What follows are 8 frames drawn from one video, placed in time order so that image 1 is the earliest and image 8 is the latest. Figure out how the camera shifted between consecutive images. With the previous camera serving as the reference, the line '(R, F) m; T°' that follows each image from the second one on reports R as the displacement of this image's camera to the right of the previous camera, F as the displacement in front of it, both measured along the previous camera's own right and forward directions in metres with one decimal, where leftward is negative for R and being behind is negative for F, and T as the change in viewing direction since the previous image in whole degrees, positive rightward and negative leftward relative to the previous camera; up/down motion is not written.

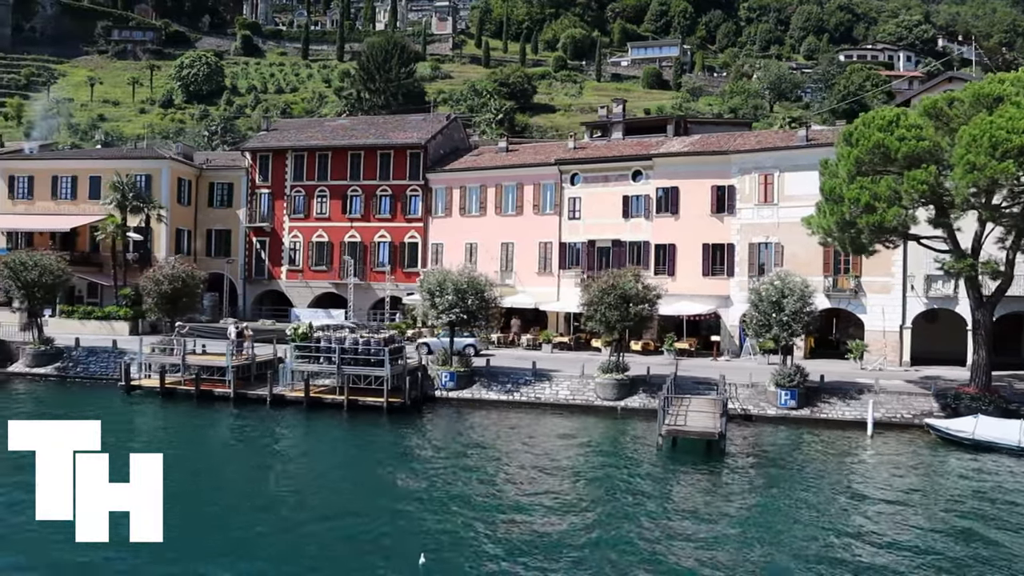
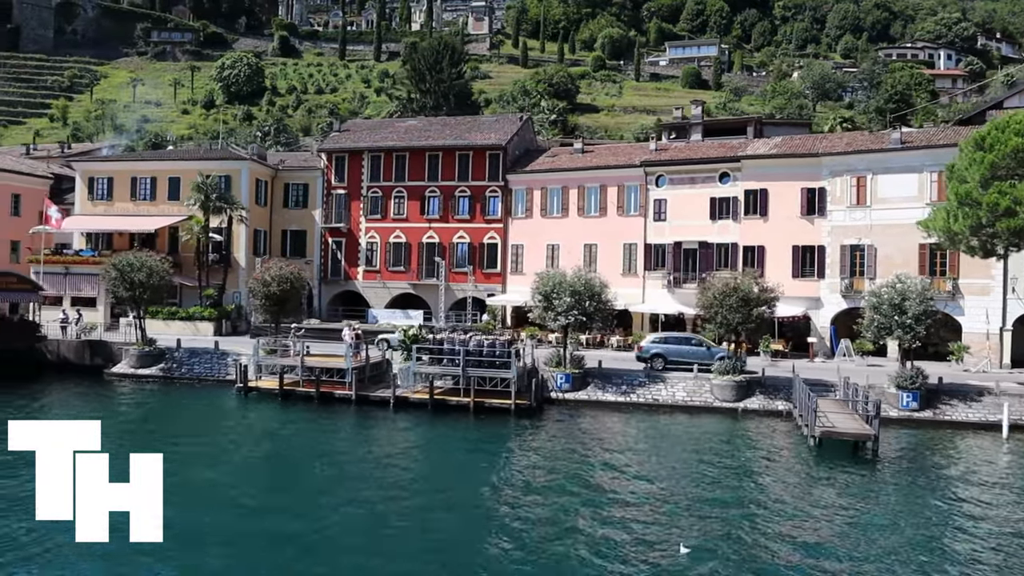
(-4.0, -0.2) m; -1°
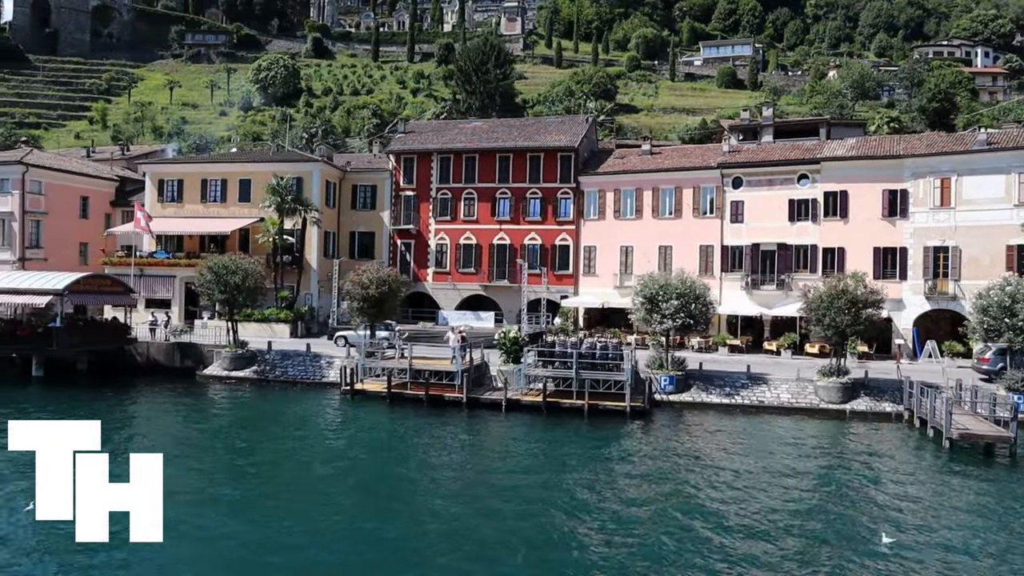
(-3.6, -0.2) m; -1°
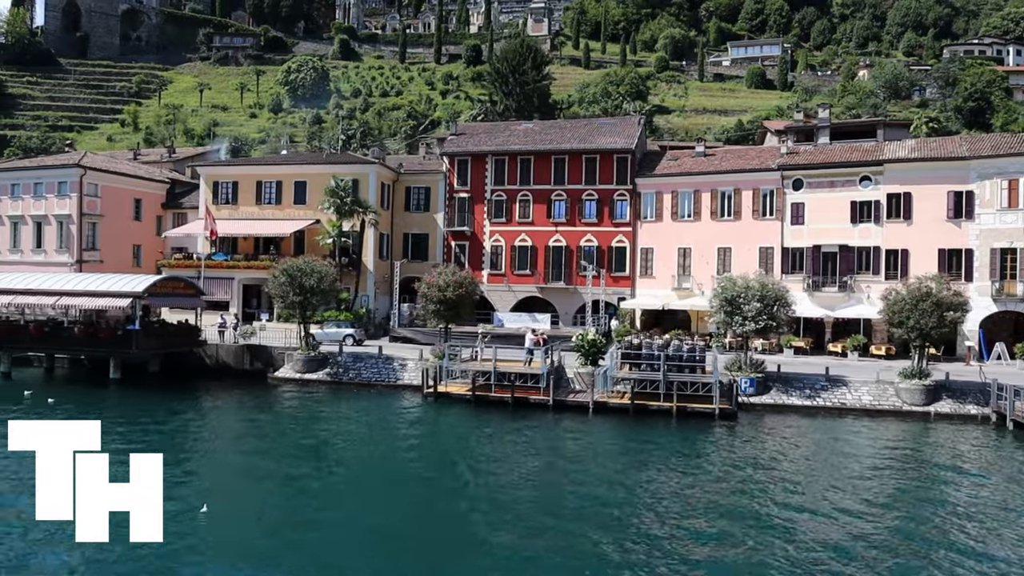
(-2.8, -0.2) m; -1°
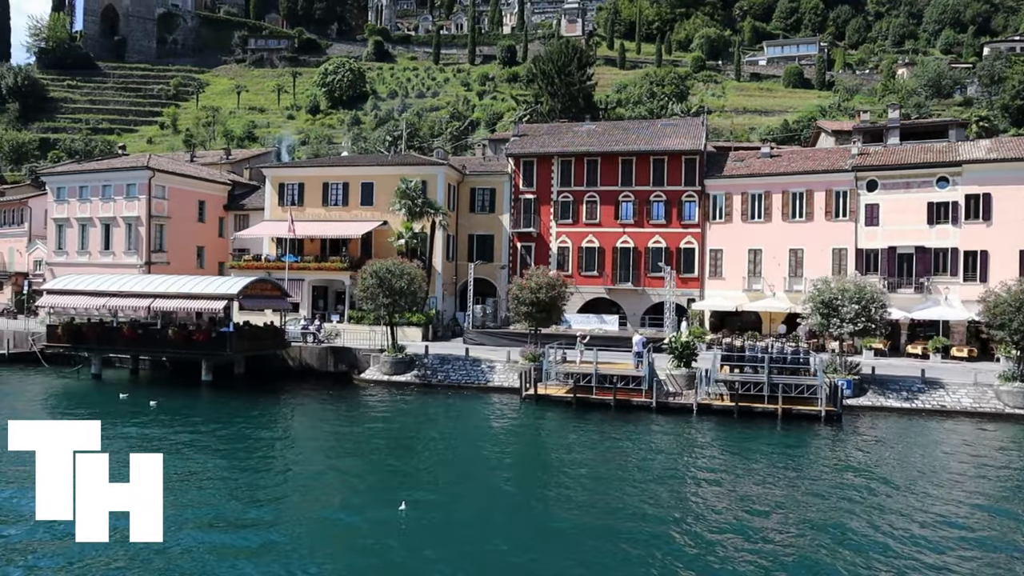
(-3.2, -0.2) m; -1°
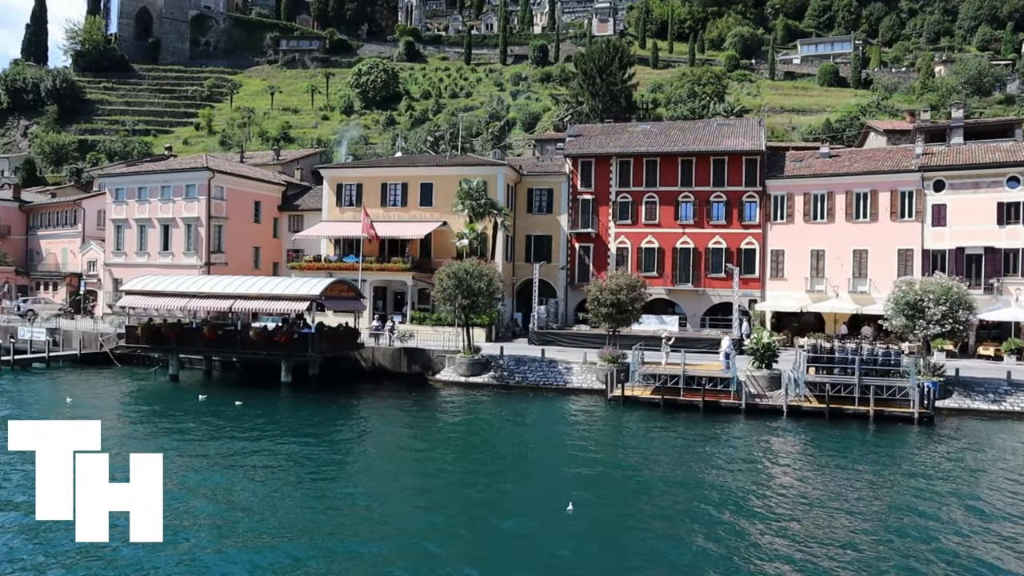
(-2.8, -0.2) m; -1°
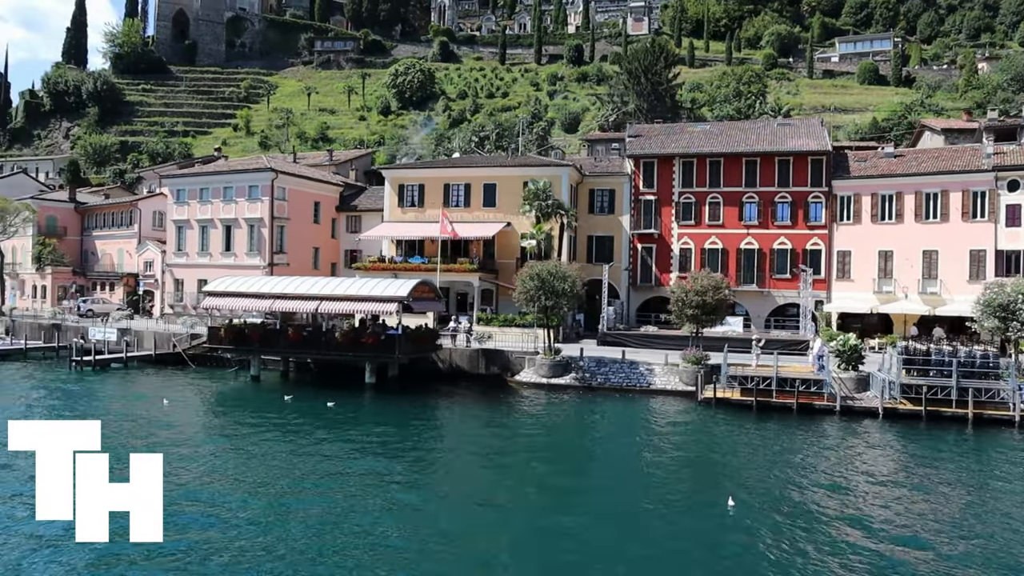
(-2.9, -0.2) m; -1°
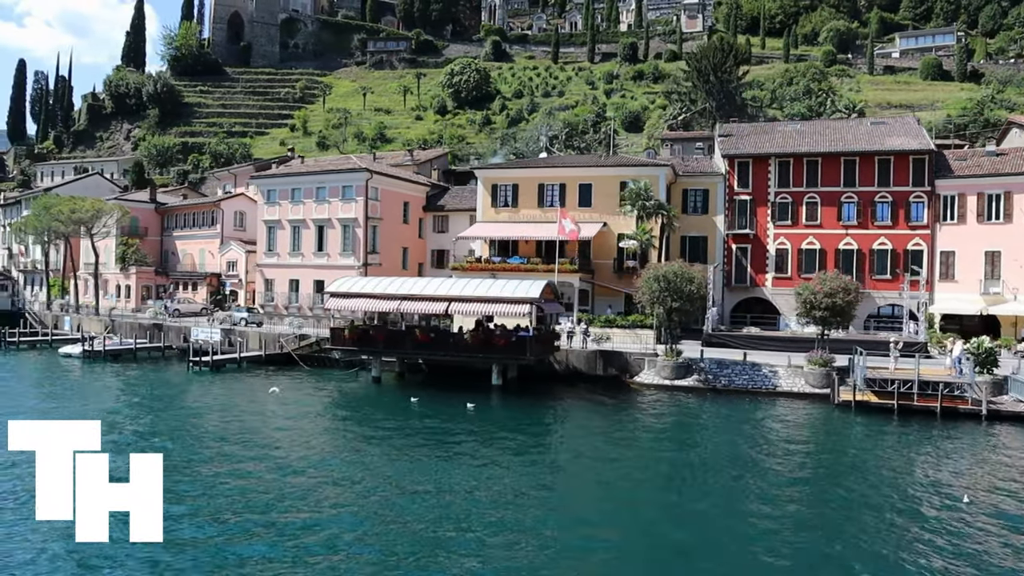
(-4.3, -0.3) m; -2°
